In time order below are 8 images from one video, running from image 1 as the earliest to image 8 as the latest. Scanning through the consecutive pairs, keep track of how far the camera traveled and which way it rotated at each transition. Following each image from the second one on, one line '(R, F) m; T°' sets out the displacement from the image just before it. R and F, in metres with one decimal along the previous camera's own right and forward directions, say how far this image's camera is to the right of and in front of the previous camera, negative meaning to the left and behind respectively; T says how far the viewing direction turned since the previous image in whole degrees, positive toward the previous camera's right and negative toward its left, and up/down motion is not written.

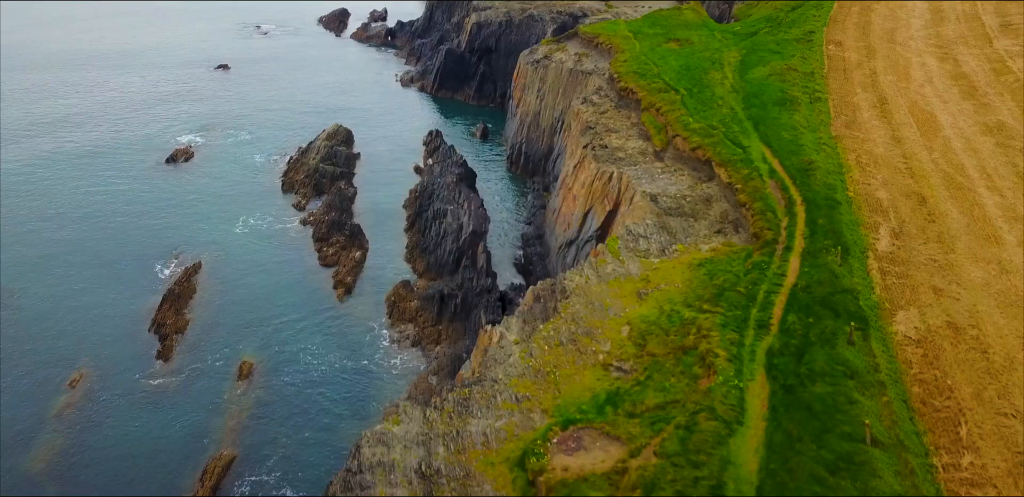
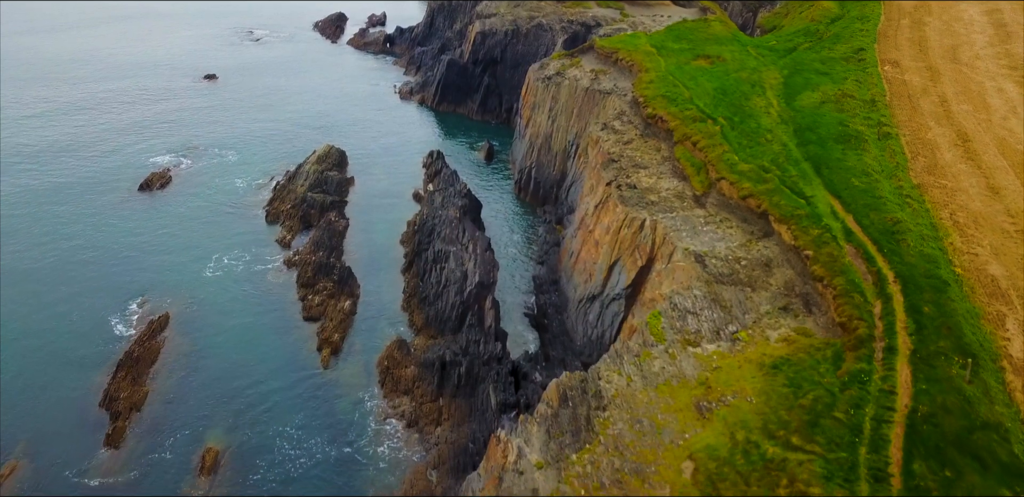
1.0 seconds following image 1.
(-0.8, +7.5) m; 0°
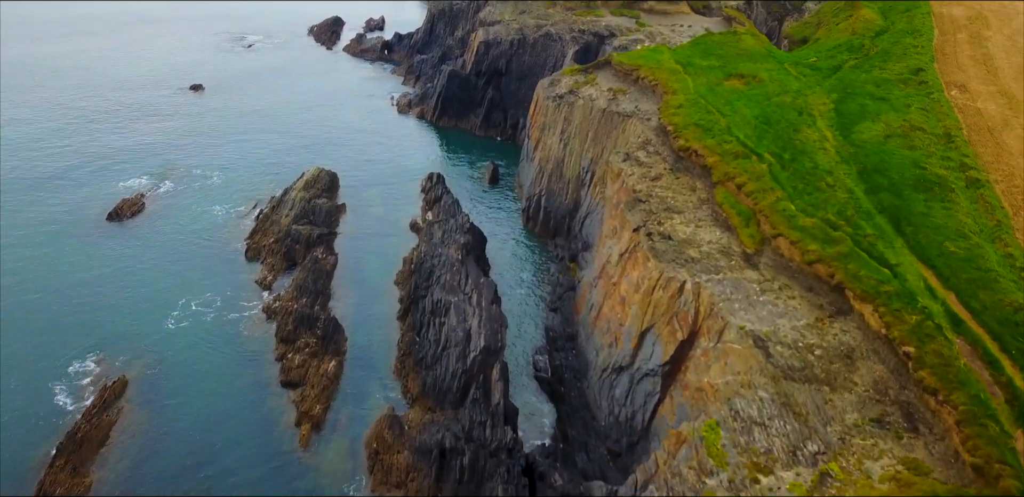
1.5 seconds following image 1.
(-0.6, +7.1) m; 0°
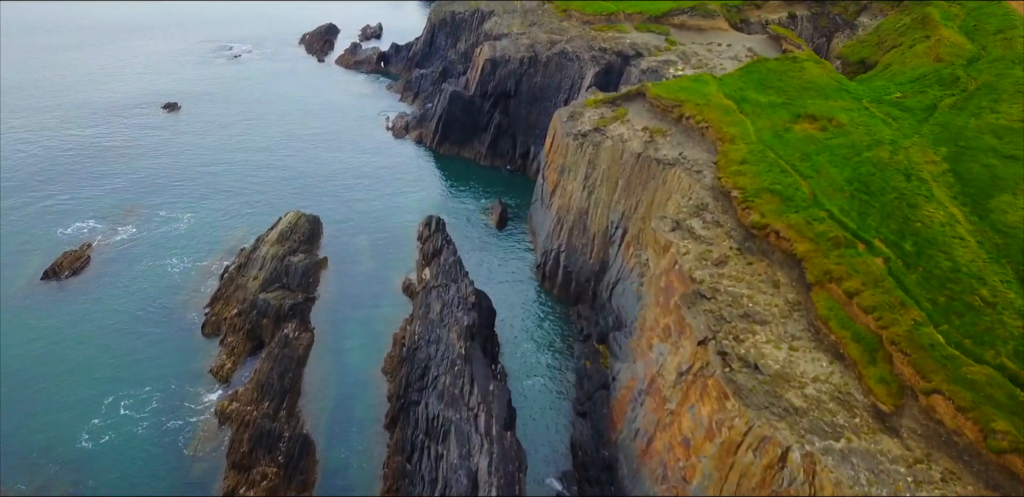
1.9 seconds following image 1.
(-0.9, +10.9) m; 0°
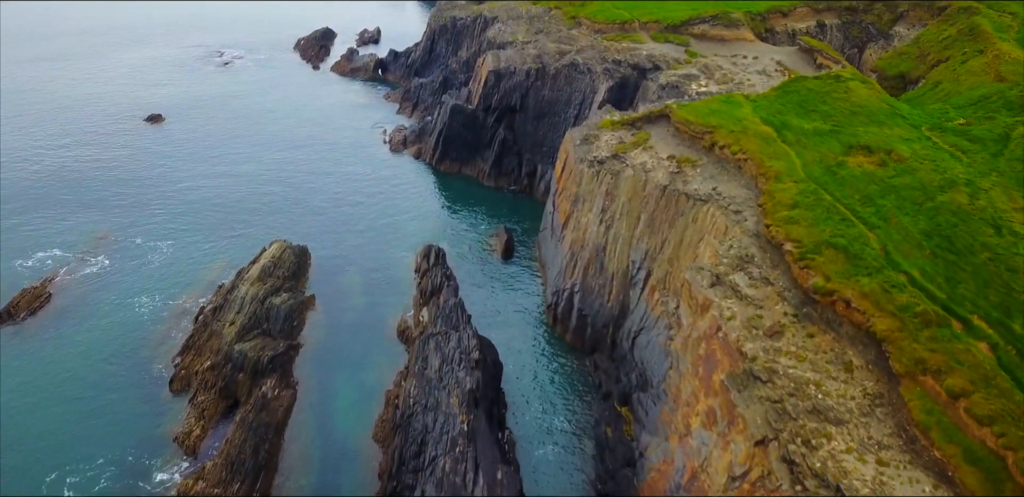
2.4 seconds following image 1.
(-0.5, +5.9) m; 0°
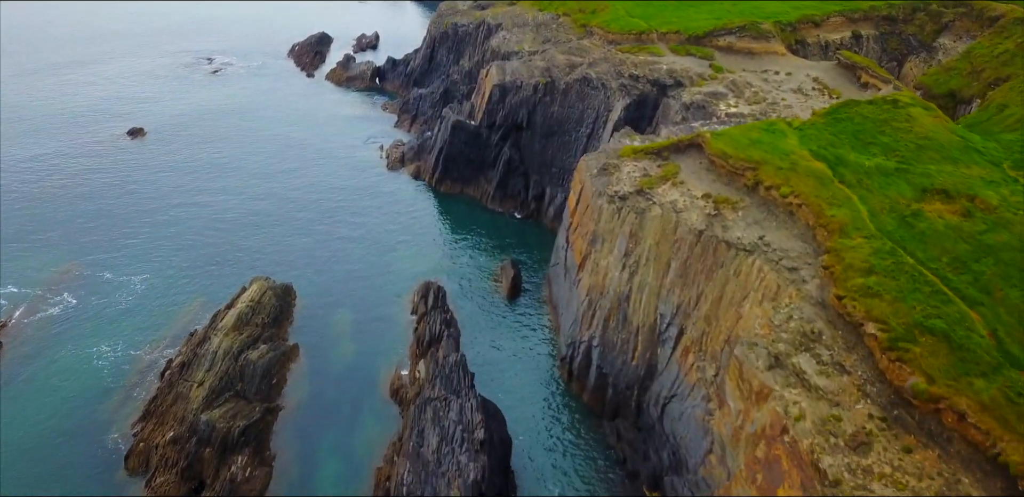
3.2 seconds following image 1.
(-0.5, +6.1) m; 0°
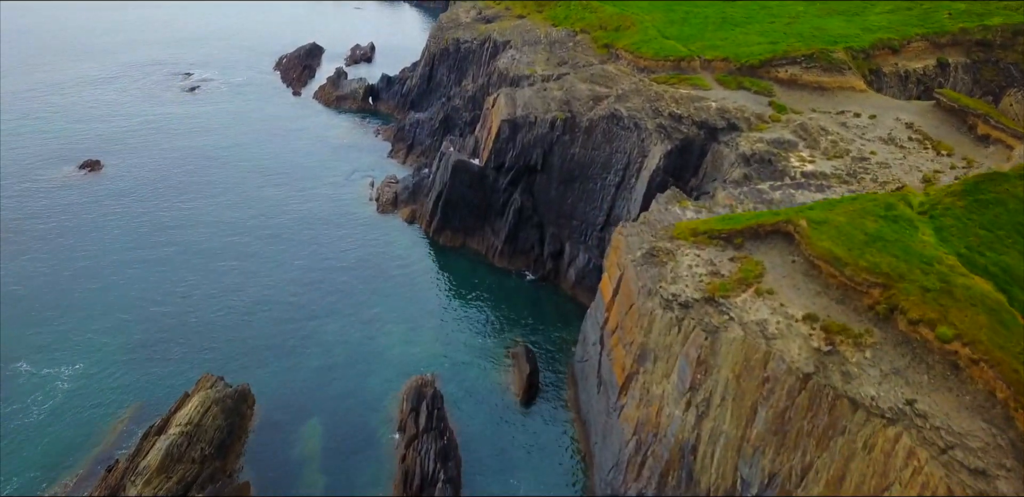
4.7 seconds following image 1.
(-0.8, +11.6) m; 0°
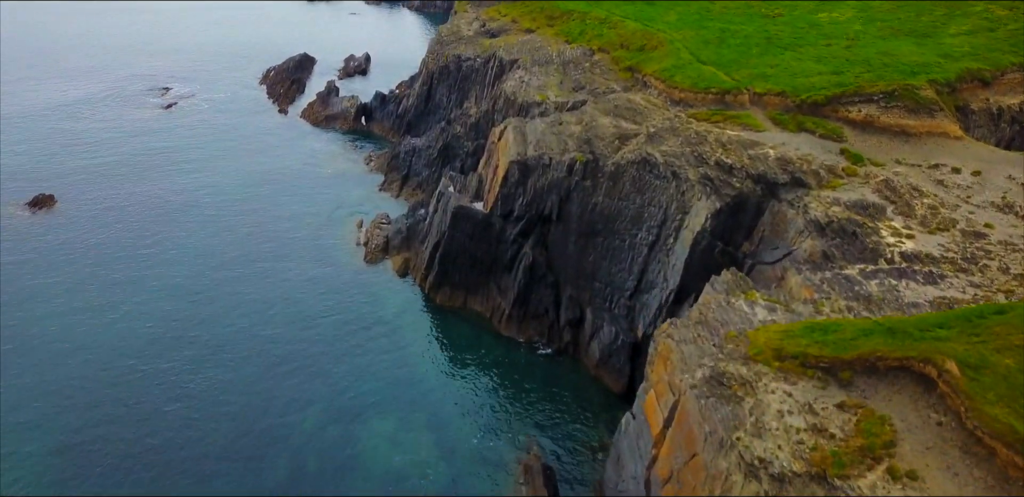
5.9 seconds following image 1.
(-0.6, +9.4) m; 0°
